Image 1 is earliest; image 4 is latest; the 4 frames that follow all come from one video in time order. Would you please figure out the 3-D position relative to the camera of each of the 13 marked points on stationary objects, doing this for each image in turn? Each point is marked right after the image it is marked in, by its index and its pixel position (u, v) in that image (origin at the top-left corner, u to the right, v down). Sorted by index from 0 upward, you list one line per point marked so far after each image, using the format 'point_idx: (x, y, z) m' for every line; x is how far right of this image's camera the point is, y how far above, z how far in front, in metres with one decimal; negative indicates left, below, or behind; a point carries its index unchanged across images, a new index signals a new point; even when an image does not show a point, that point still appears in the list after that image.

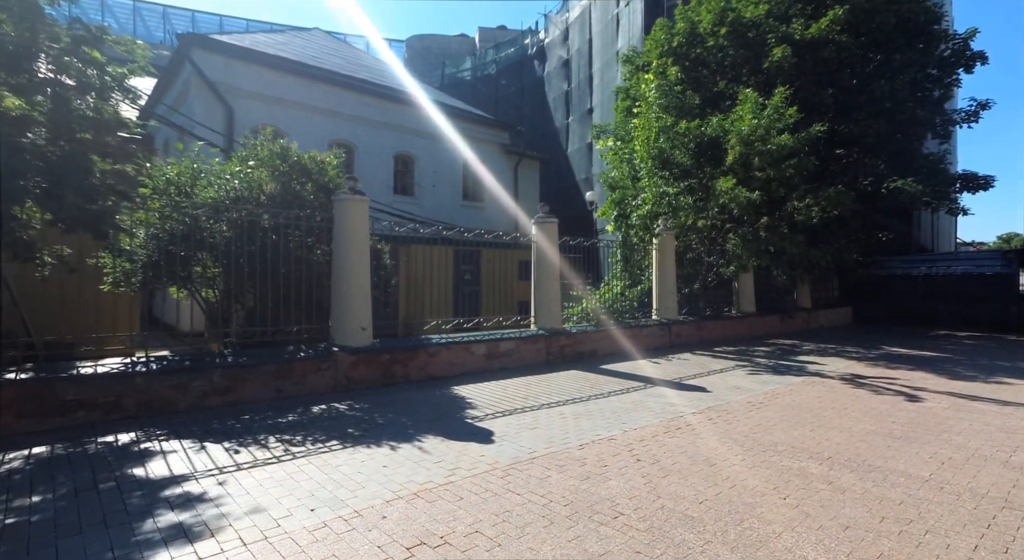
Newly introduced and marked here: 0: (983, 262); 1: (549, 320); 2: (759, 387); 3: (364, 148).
0: (+14.7, +0.6, +17.1) m
1: (+0.6, -0.7, +9.2) m
2: (+3.3, -1.4, +7.3) m
3: (-4.7, +4.1, +17.2) m
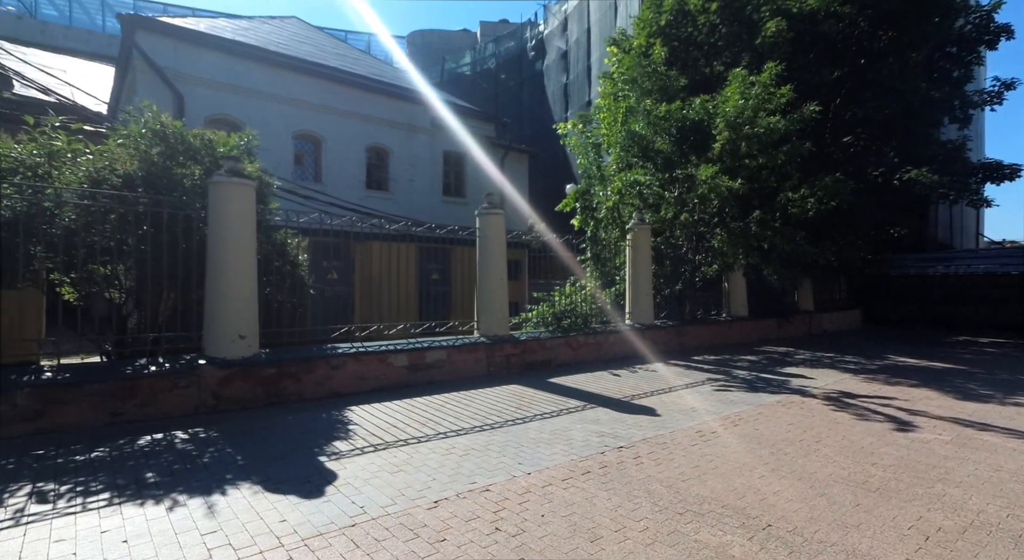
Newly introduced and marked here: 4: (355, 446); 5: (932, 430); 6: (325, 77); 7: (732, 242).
0: (+14.0, +0.6, +15.5) m
1: (-0.3, -0.7, +8.1) m
2: (+2.3, -1.4, +6.1) m
3: (-5.3, +4.2, +16.2) m
4: (-1.3, -1.4, +4.5) m
5: (+4.0, -1.4, +5.2) m
6: (-5.4, +5.9, +15.8) m
7: (+4.5, +0.8, +11.2) m
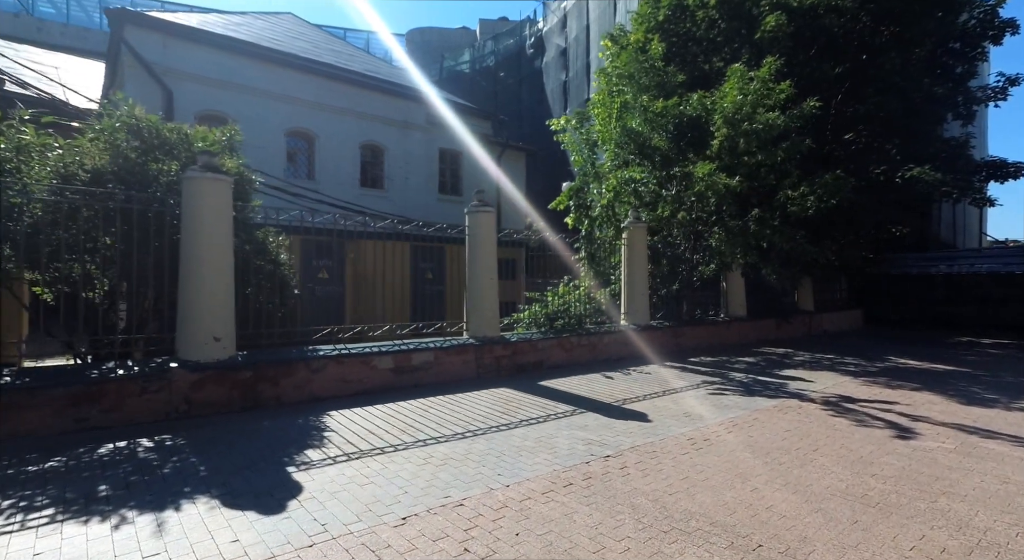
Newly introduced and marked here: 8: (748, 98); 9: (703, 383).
0: (+13.9, +0.6, +15.3) m
1: (-0.4, -0.7, +7.9) m
2: (+2.2, -1.4, +5.9) m
3: (-5.4, +4.2, +16.0) m
4: (-1.4, -1.4, +4.3) m
5: (+3.8, -1.4, +4.9) m
6: (-5.5, +5.9, +15.6) m
7: (+4.4, +0.8, +11.0) m
8: (+4.5, +3.5, +10.5) m
9: (+2.7, -1.4, +7.6) m
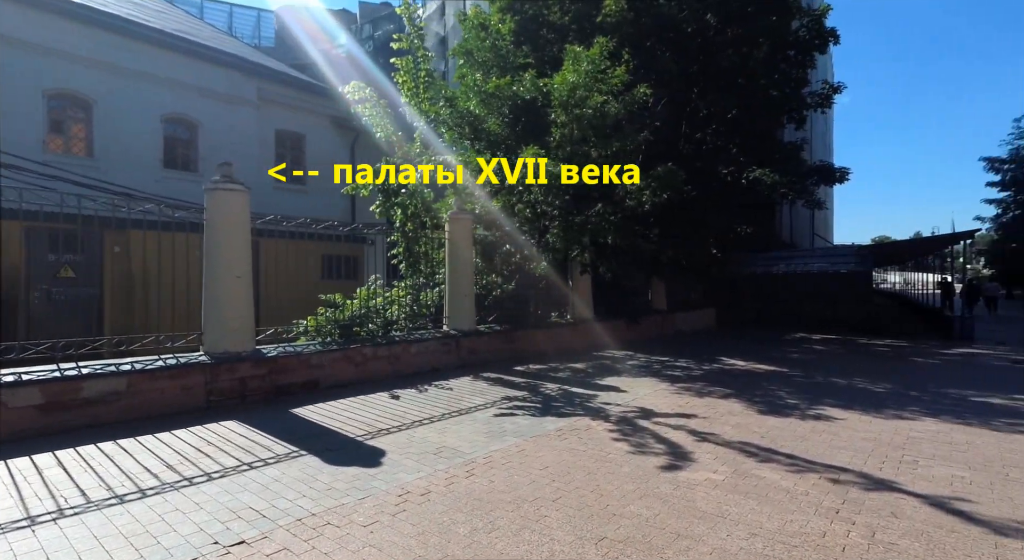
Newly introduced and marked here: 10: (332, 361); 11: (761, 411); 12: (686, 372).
0: (+9.6, +0.7, +16.0) m
1: (-3.2, -0.7, +6.2) m
2: (-0.3, -1.4, +4.7) m
3: (-9.6, +4.1, +13.3) m
4: (-3.6, -1.4, +2.5) m
5: (+1.5, -1.4, +4.1) m
6: (-9.7, +5.8, +12.9) m
7: (+1.0, +0.8, +10.1) m
8: (+1.2, +3.5, +9.6) m
9: (-0.1, -1.4, +6.5) m
10: (-2.3, -1.0, +7.0) m
11: (+2.7, -1.4, +5.8) m
12: (+2.7, -1.4, +8.5) m
